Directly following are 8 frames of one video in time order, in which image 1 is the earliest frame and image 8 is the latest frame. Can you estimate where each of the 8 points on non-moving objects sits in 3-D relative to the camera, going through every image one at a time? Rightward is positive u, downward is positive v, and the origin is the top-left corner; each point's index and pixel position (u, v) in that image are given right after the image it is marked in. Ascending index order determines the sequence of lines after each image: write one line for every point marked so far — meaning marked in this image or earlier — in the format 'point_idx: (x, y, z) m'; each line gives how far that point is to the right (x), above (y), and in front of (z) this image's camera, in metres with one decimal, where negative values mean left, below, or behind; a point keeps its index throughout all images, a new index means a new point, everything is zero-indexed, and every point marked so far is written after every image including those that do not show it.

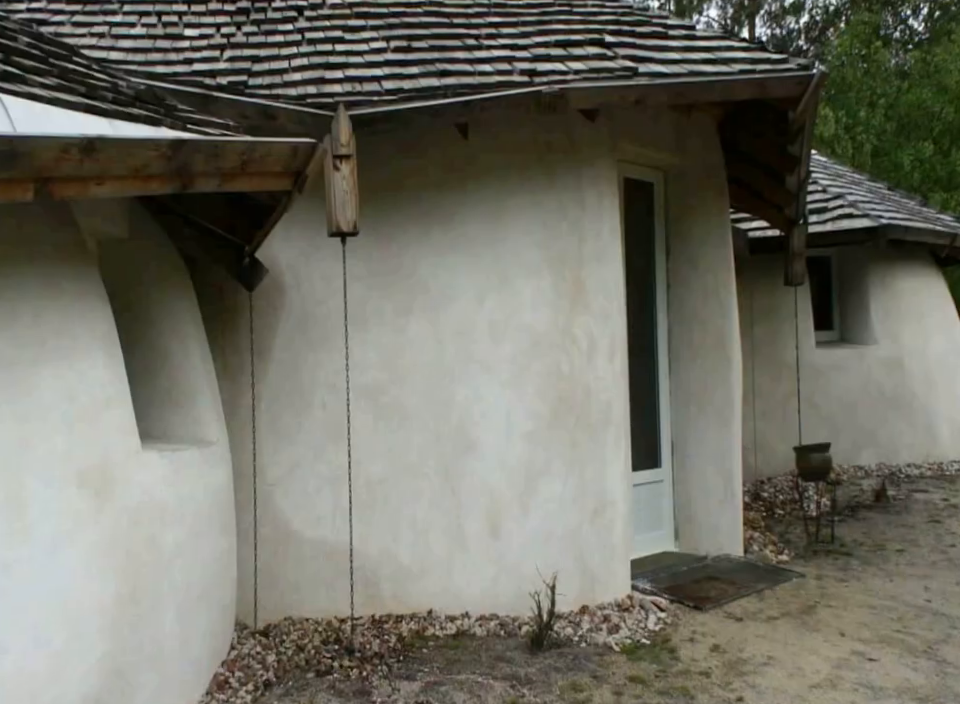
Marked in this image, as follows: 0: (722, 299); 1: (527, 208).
0: (+1.9, +0.4, +6.8) m
1: (+0.2, +0.9, +5.6) m
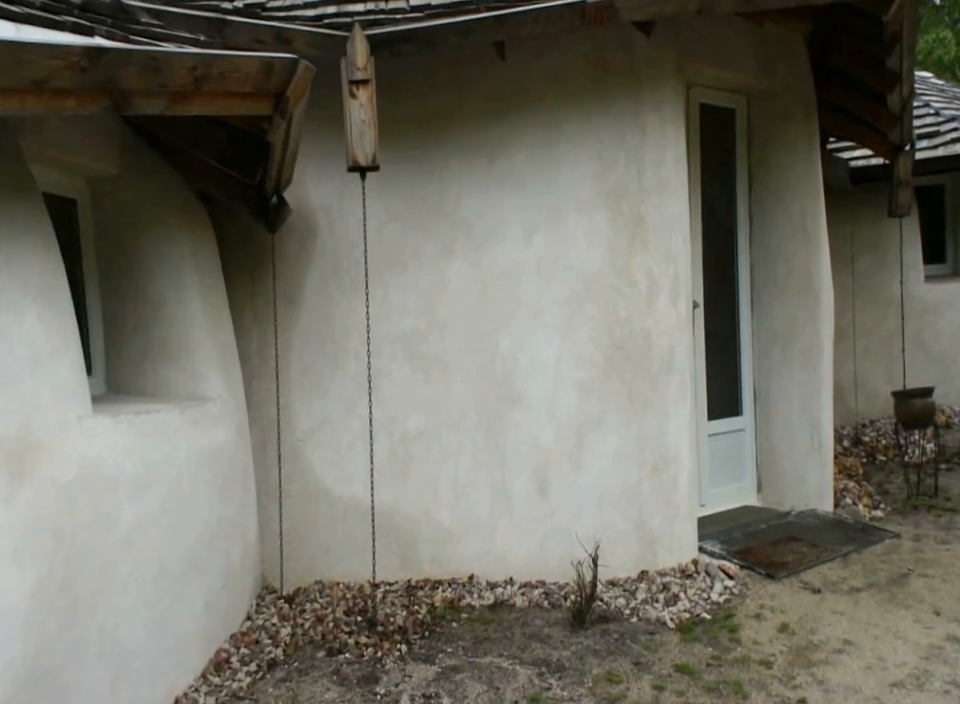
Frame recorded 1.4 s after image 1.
0: (+2.3, +0.9, +6.0) m
1: (+0.5, +1.2, +4.9) m
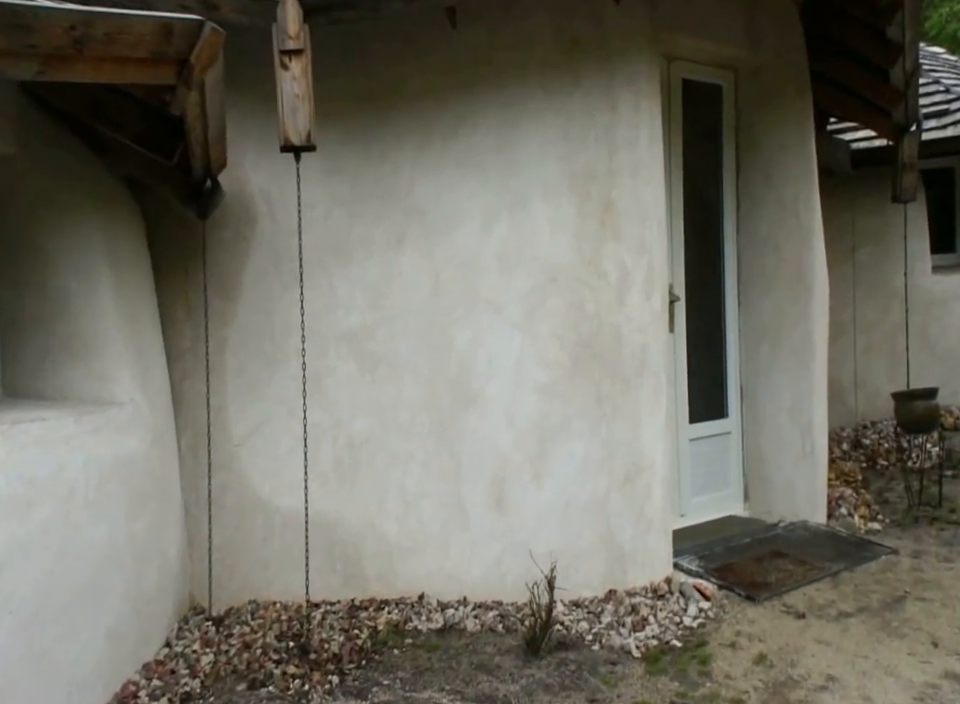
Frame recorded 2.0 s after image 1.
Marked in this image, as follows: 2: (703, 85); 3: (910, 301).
0: (+2.1, +0.9, +5.6) m
1: (+0.3, +1.2, +4.5) m
2: (+1.5, +1.8, +5.7) m
3: (+4.3, +0.5, +8.4) m
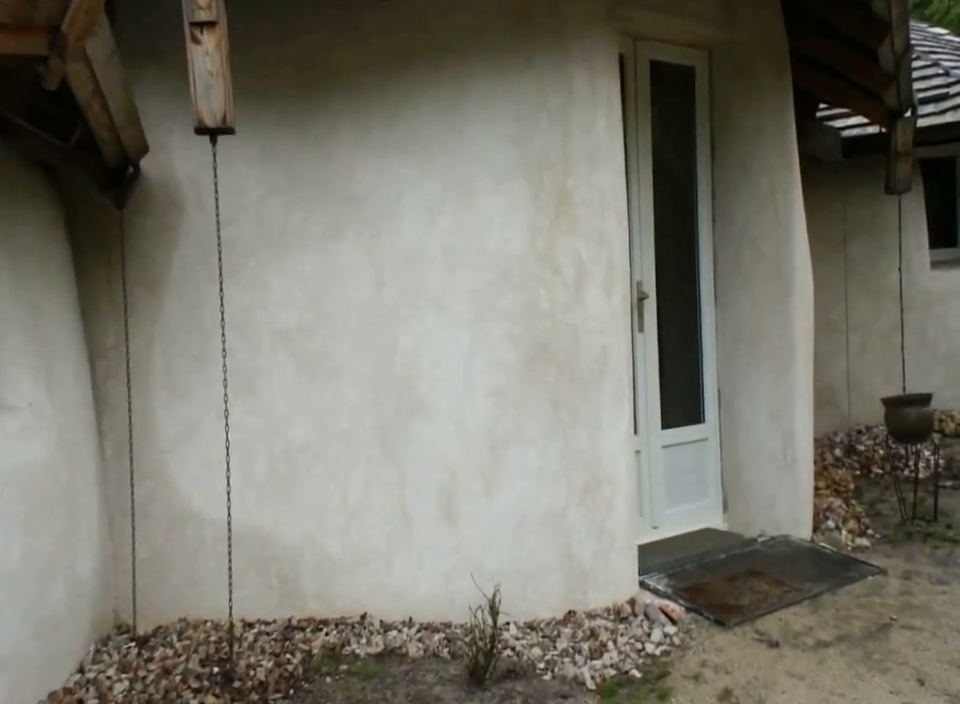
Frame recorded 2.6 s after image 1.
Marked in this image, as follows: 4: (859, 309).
0: (+1.9, +0.9, +5.2) m
1: (0.0, +1.2, +4.2) m
2: (+1.3, +1.8, +5.3) m
3: (+4.1, +0.5, +8.0) m
4: (+3.7, +0.4, +8.0) m
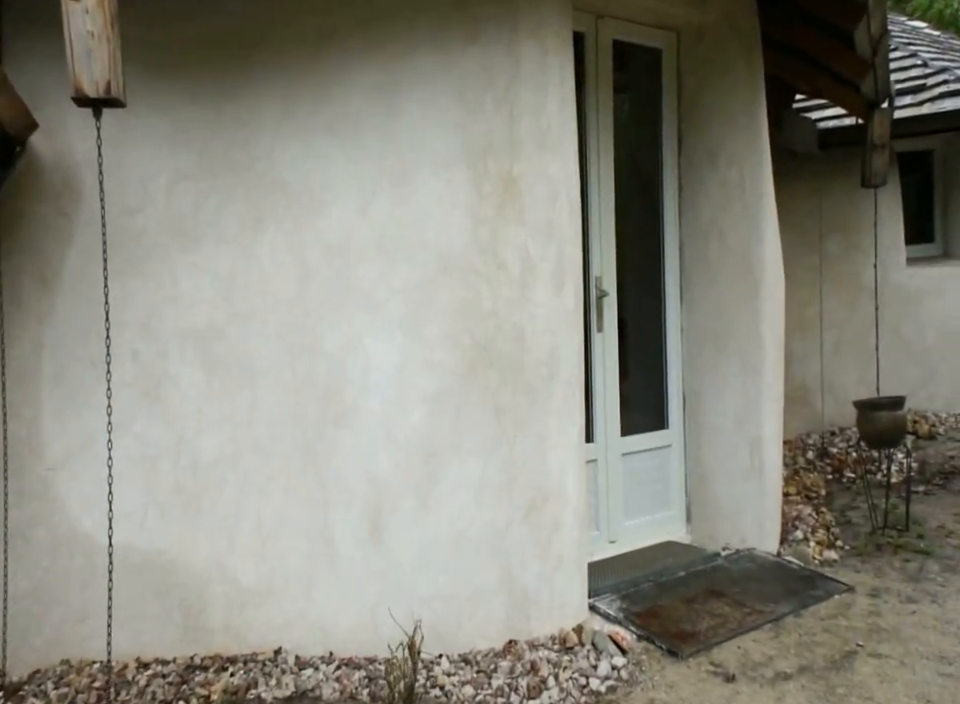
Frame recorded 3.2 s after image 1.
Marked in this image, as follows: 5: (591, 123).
0: (+1.6, +0.9, +4.9) m
1: (-0.3, +1.2, +3.8) m
2: (+0.9, +1.8, +4.9) m
3: (+3.7, +0.5, +7.7) m
4: (+3.3, +0.4, +7.7) m
5: (+0.6, +1.3, +4.7) m
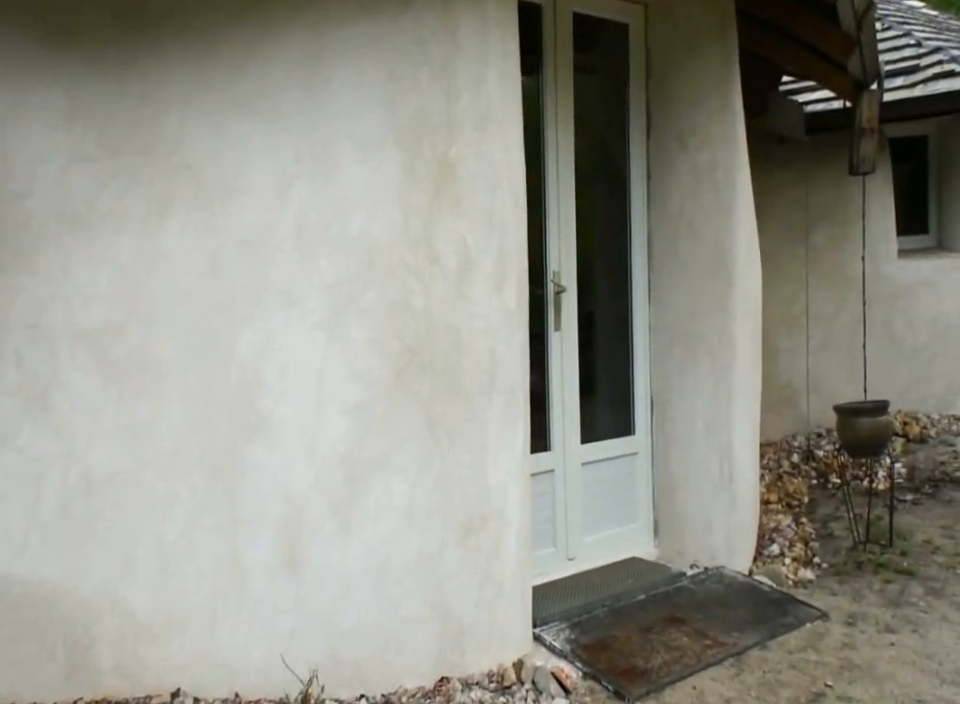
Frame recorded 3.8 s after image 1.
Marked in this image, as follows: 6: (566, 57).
0: (+1.3, +0.9, +4.5) m
1: (-0.5, +1.2, +3.4) m
2: (+0.7, +1.8, +4.5) m
3: (+3.5, +0.5, +7.3) m
4: (+3.0, +0.4, +7.3) m
5: (+0.3, +1.3, +4.2) m
6: (+0.4, +1.5, +4.3) m
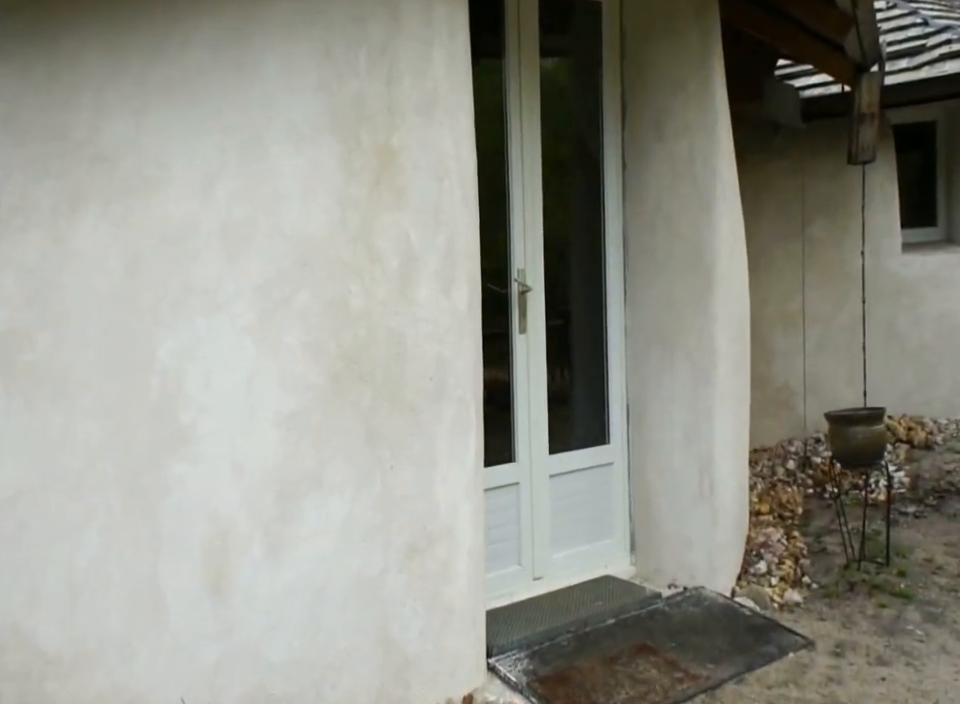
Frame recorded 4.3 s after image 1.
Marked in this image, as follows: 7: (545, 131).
0: (+1.1, +0.8, +4.1) m
1: (-0.8, +1.2, +3.1) m
2: (+0.5, +1.8, +4.2) m
3: (+3.3, +0.5, +6.9) m
4: (+2.9, +0.5, +6.9) m
5: (+0.1, +1.3, +3.9) m
6: (+0.3, +1.5, +4.0) m
7: (+0.3, +1.1, +4.1) m
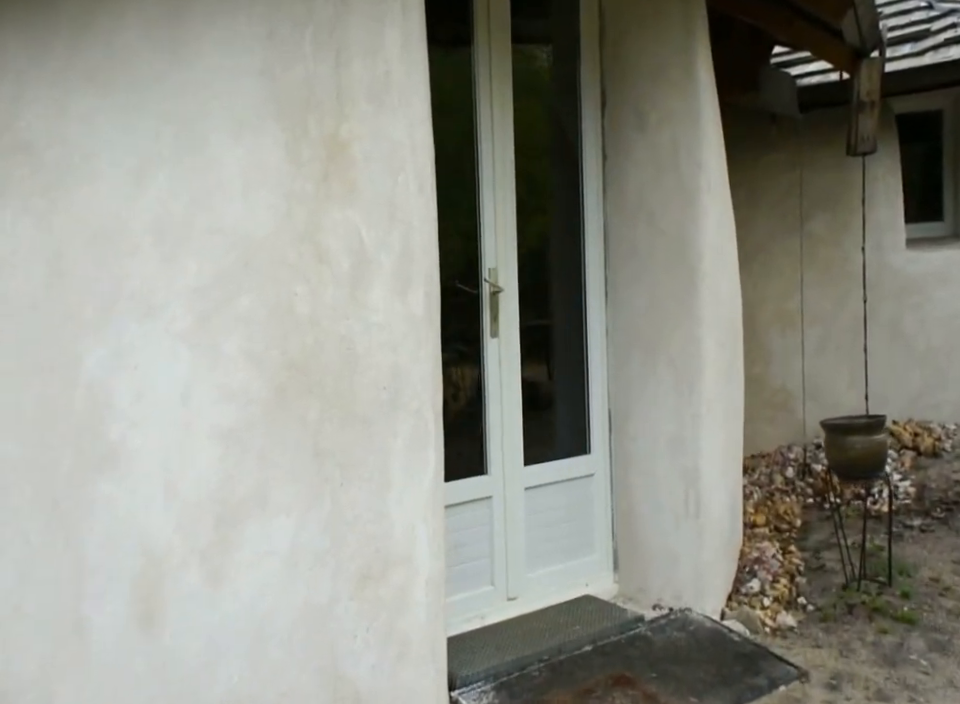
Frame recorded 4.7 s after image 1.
0: (+1.0, +0.8, +3.9) m
1: (-0.9, +1.1, +2.8) m
2: (+0.3, +1.8, +3.9) m
3: (+3.2, +0.5, +6.6) m
4: (+2.8, +0.4, +6.6) m
5: (0.0, +1.2, +3.7) m
6: (+0.1, +1.5, +3.7) m
7: (+0.2, +1.1, +3.8) m
